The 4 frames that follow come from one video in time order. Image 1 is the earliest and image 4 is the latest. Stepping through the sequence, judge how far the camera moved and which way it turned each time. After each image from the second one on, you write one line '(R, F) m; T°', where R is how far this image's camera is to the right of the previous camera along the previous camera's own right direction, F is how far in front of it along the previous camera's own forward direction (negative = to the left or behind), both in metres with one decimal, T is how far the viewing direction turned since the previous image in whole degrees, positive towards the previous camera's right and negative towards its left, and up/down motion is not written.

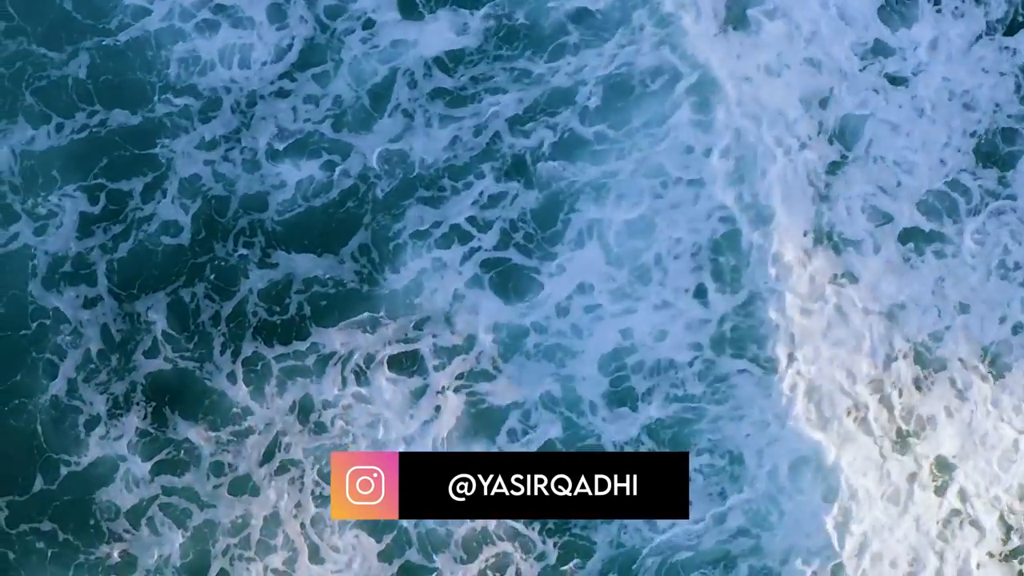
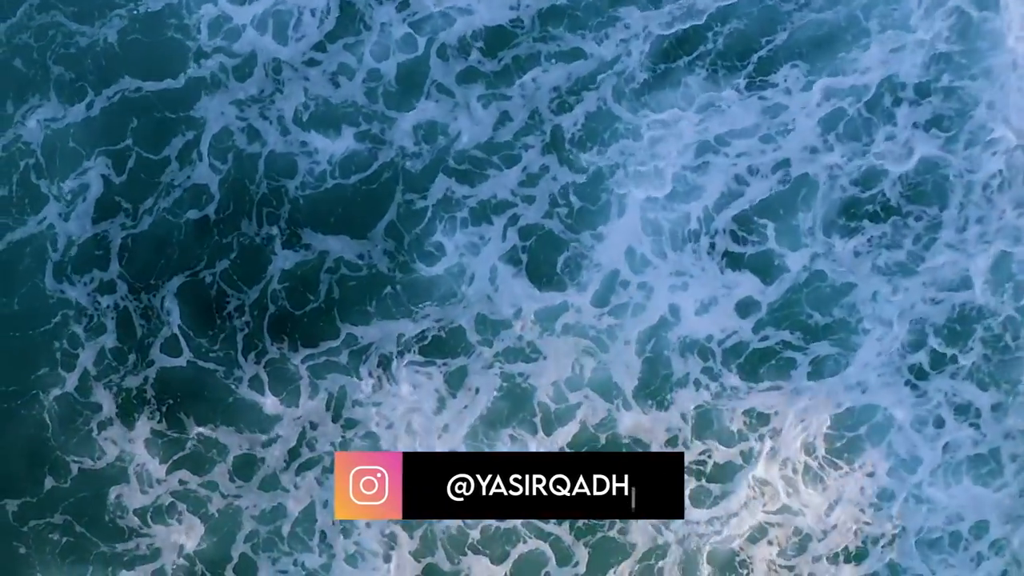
(-0.2, +1.6) m; -1°
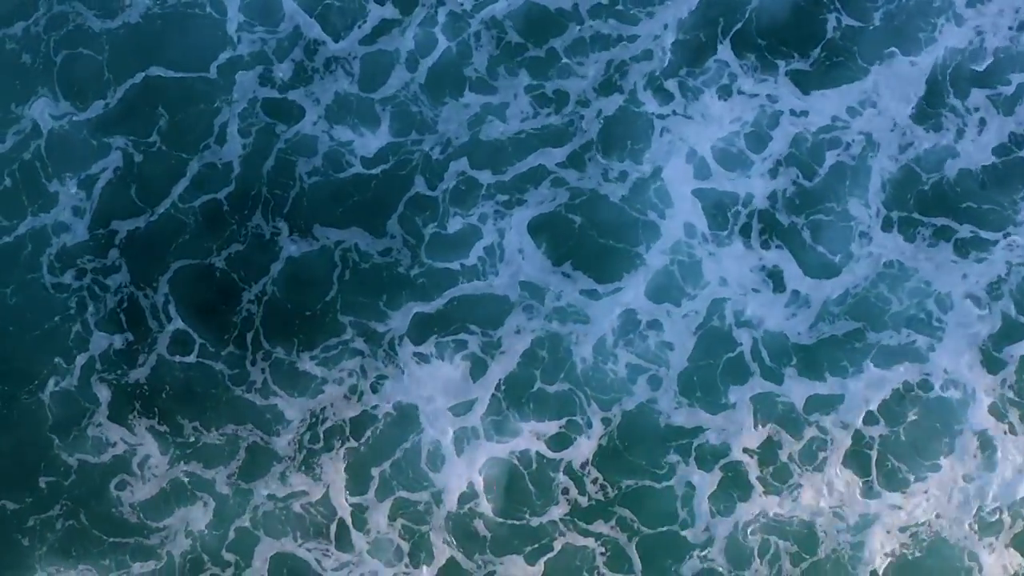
(+1.1, +0.5) m; -2°
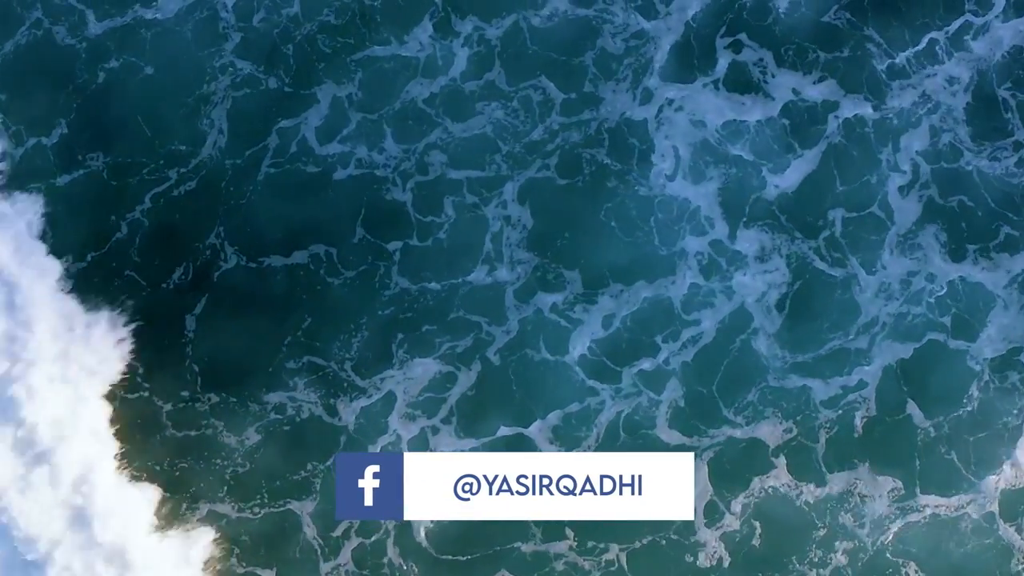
(-0.7, +2.1) m; +1°
